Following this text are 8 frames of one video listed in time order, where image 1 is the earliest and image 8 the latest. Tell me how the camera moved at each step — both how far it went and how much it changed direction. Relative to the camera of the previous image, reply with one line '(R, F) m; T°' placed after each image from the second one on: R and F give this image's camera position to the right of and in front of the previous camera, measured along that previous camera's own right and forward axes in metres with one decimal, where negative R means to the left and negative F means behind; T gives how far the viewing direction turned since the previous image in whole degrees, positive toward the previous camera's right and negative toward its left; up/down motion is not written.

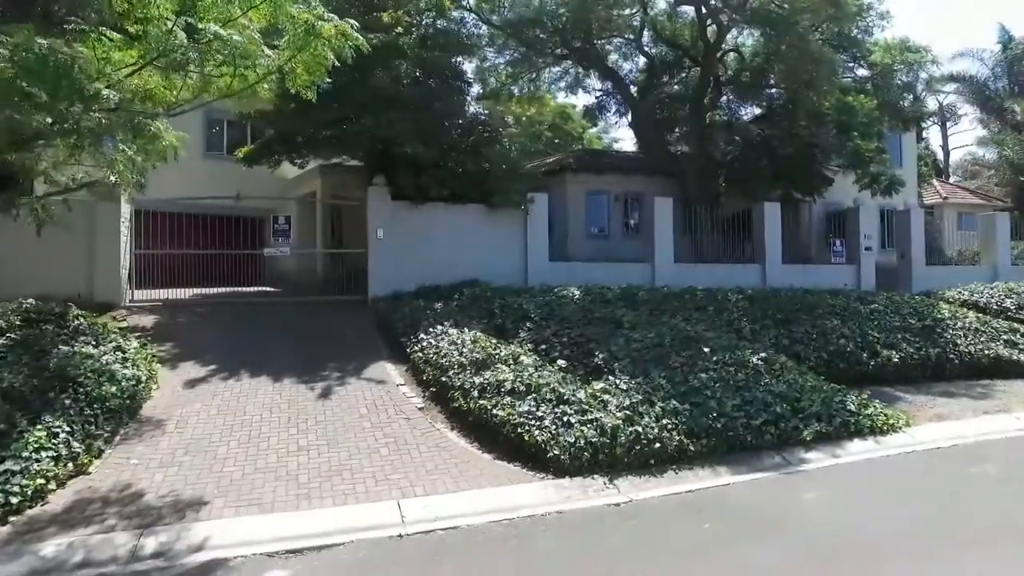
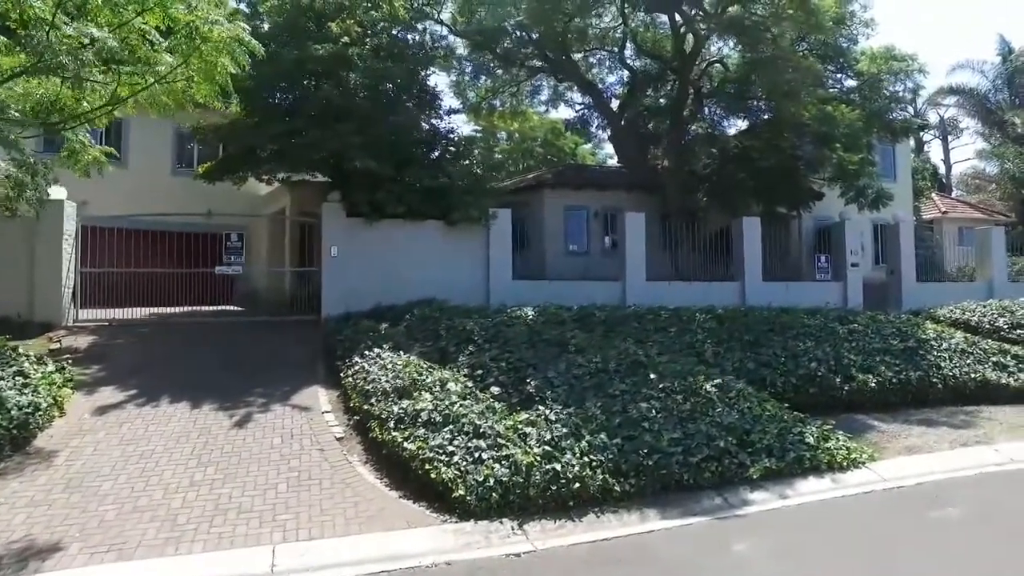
(+1.3, +0.7) m; -1°
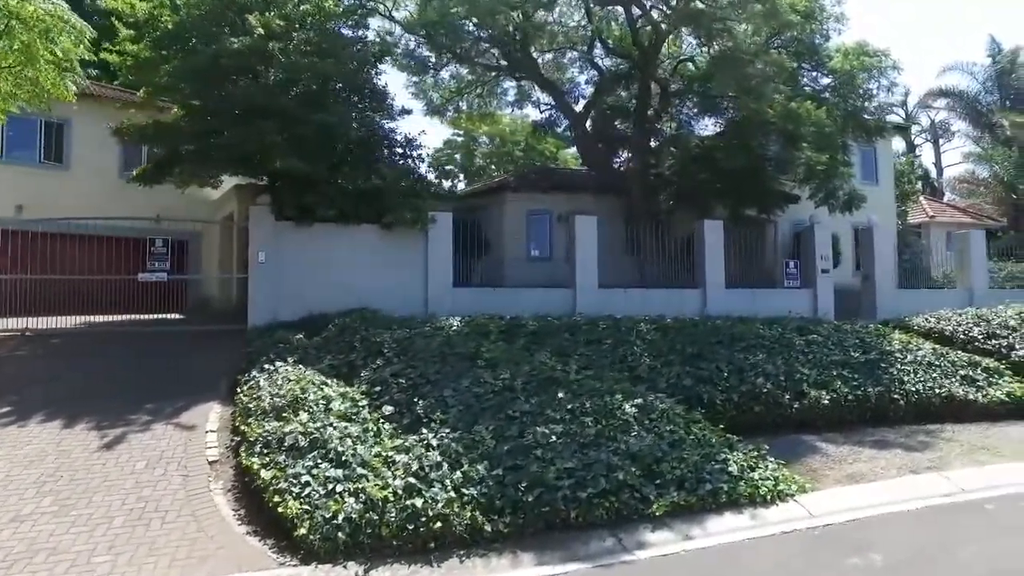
(+1.5, +0.9) m; 0°
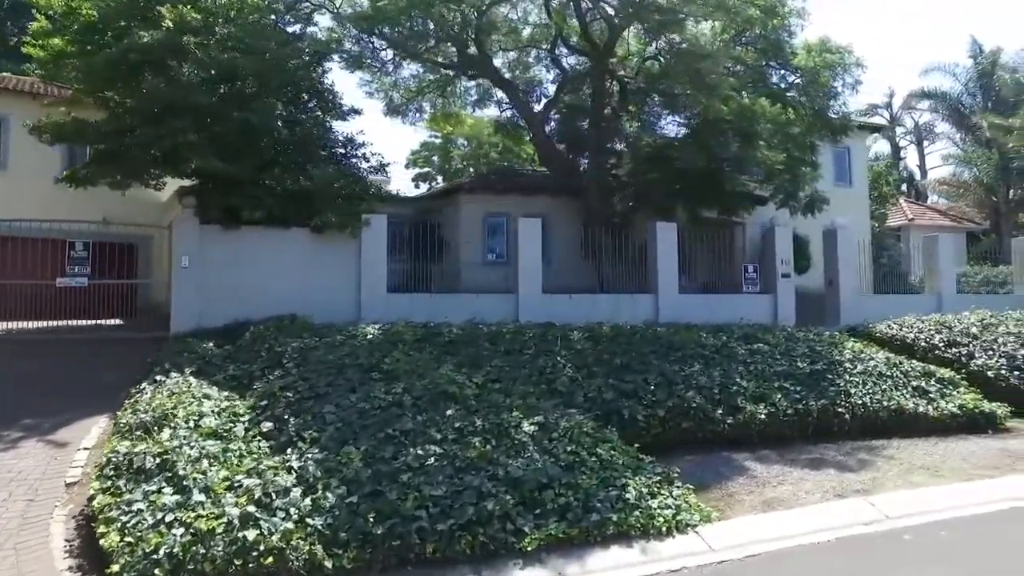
(+1.4, +0.7) m; 0°
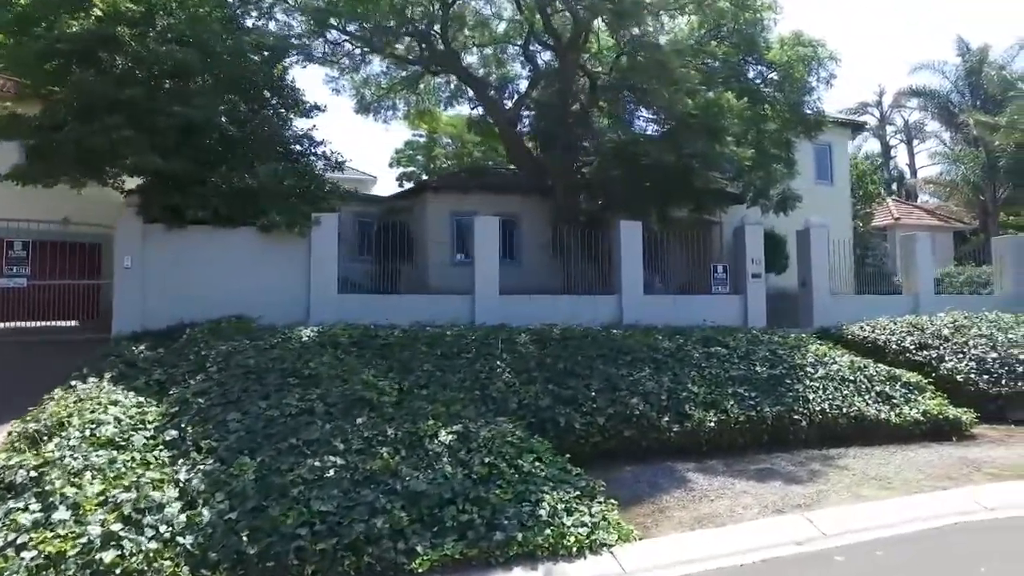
(+1.0, +0.5) m; 0°
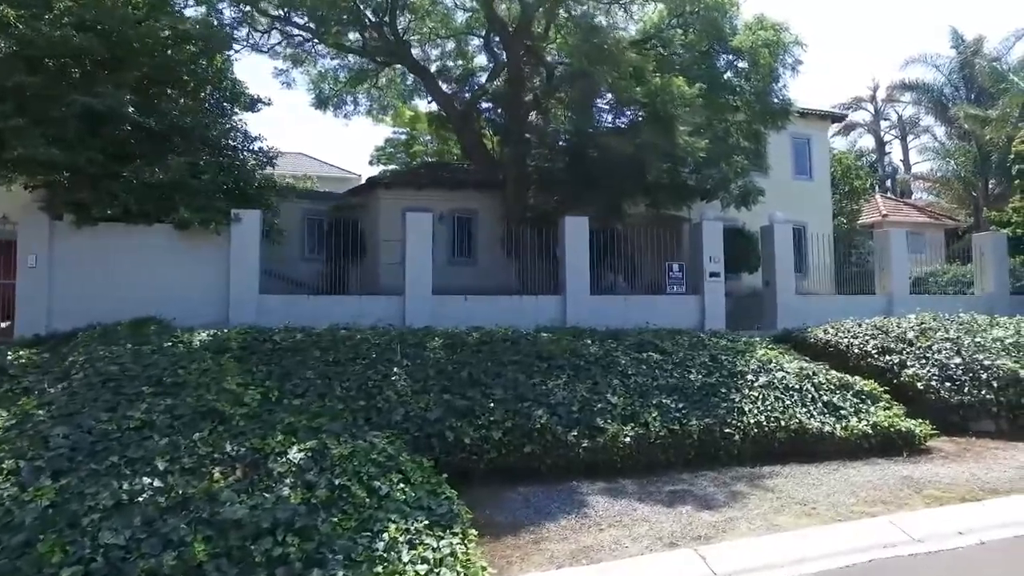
(+1.6, +0.9) m; -1°
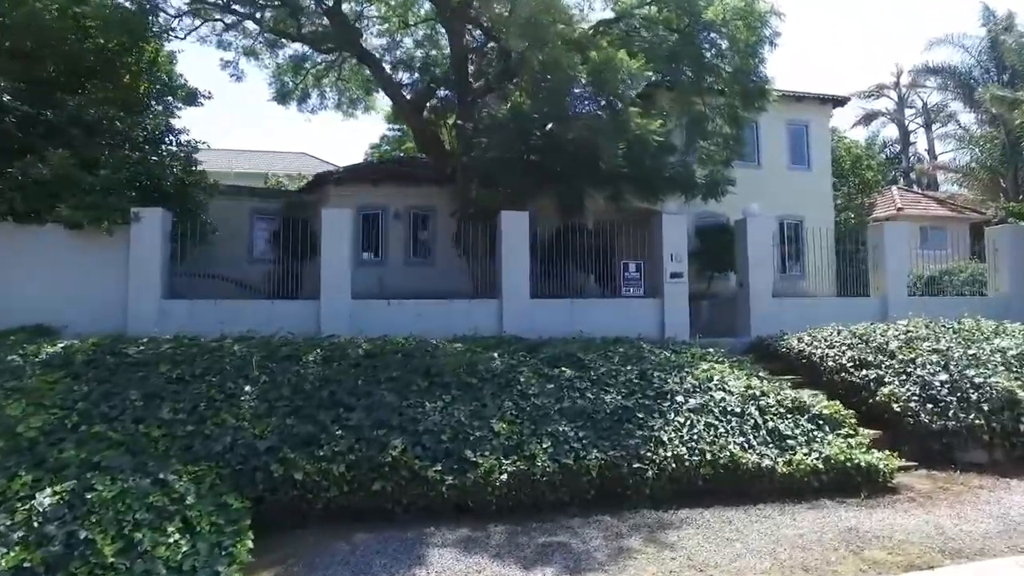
(+2.0, +1.4) m; -3°
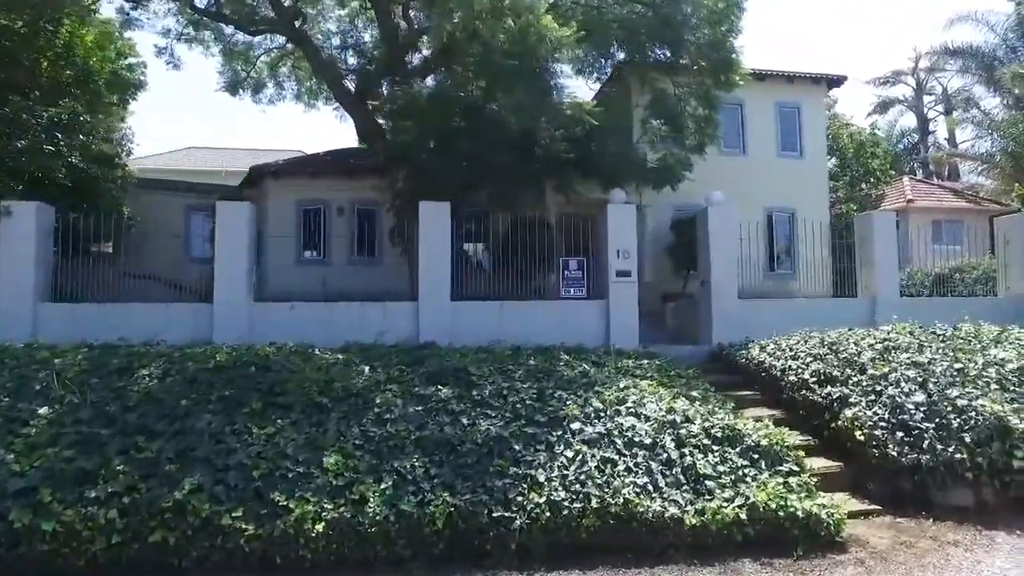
(+1.9, +1.5) m; -2°
